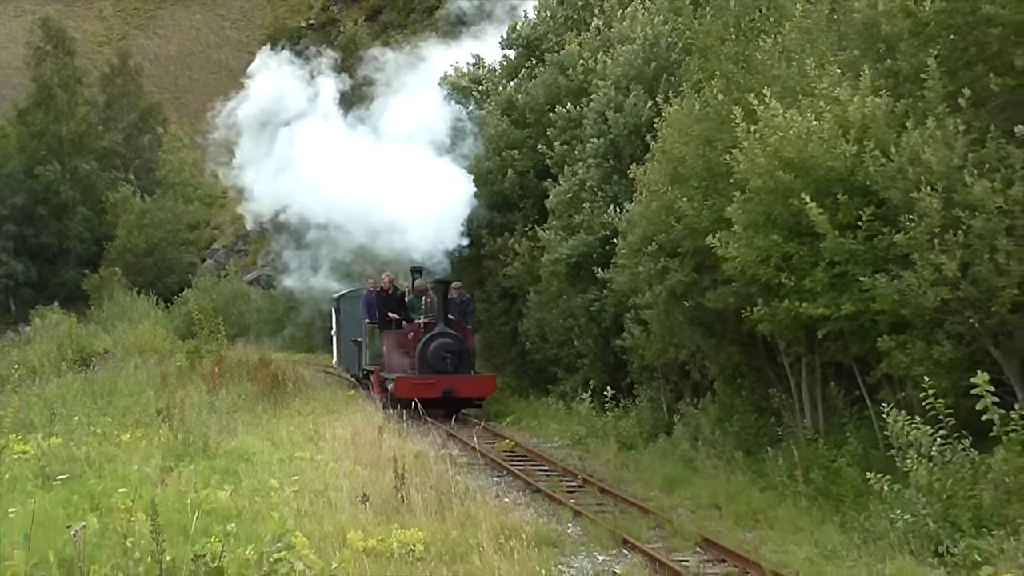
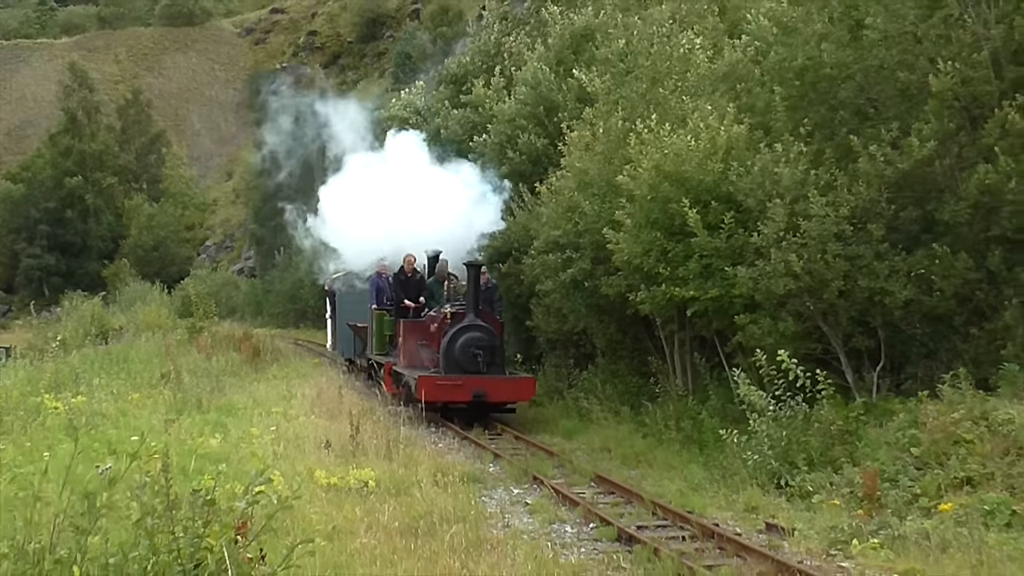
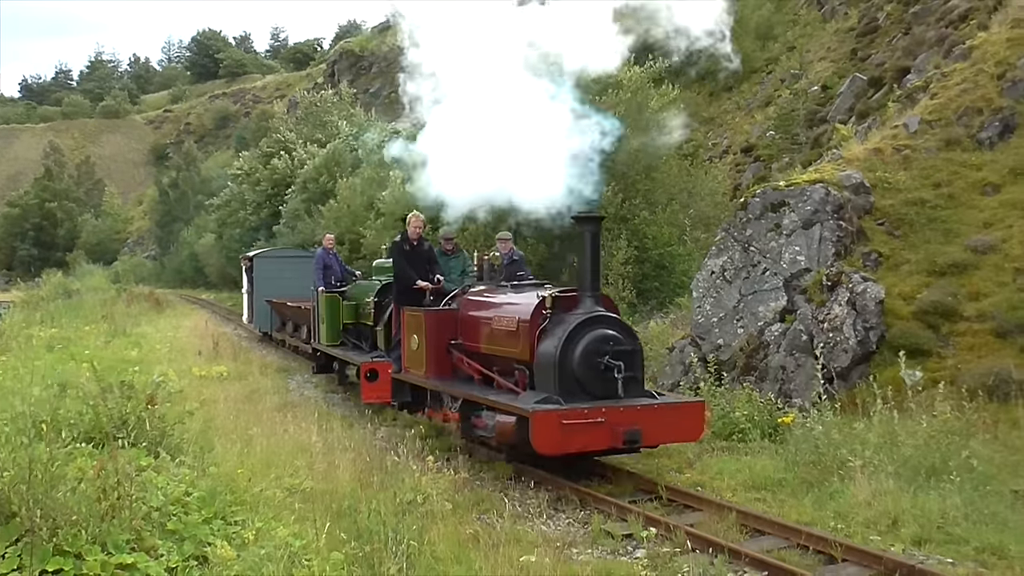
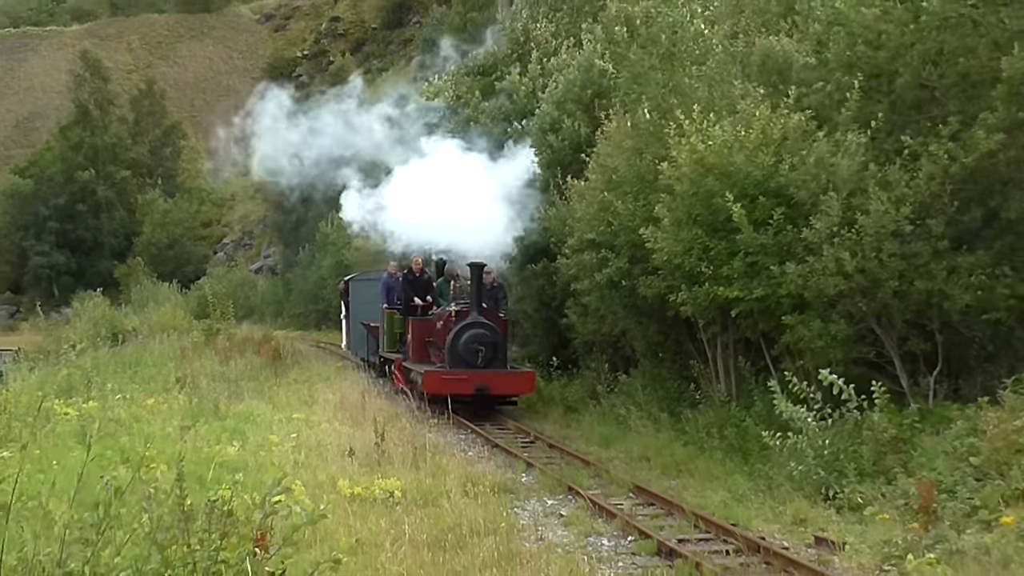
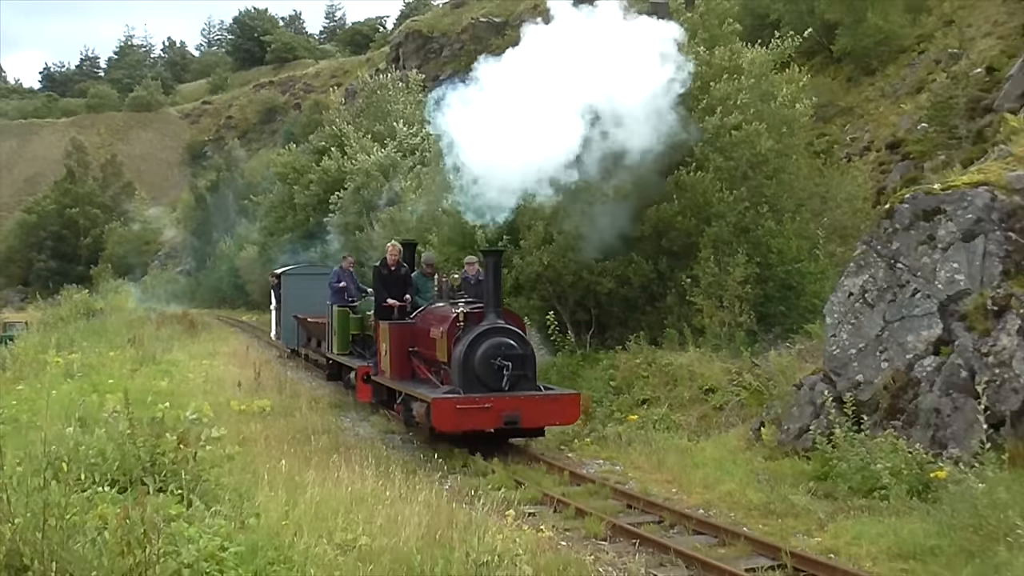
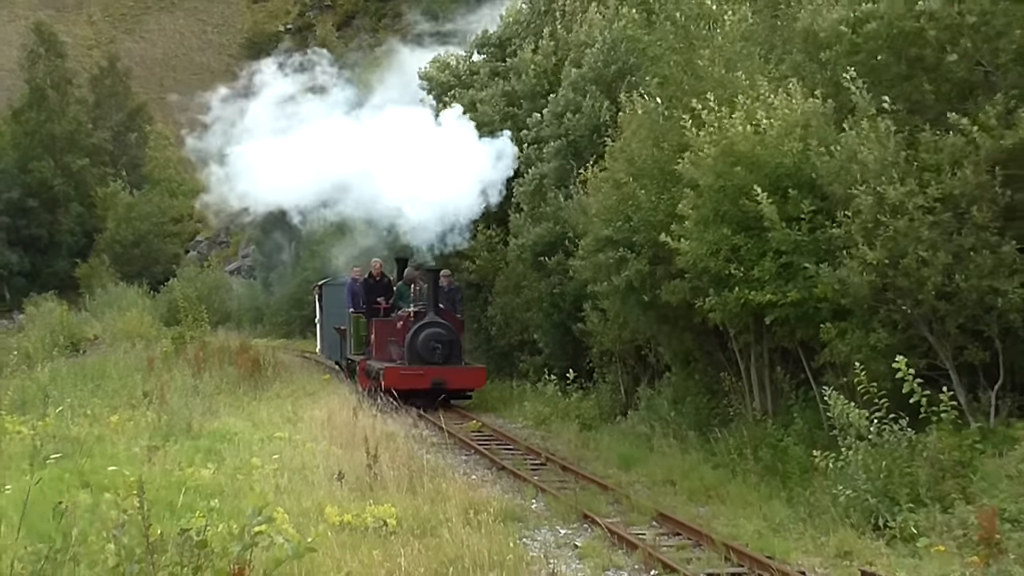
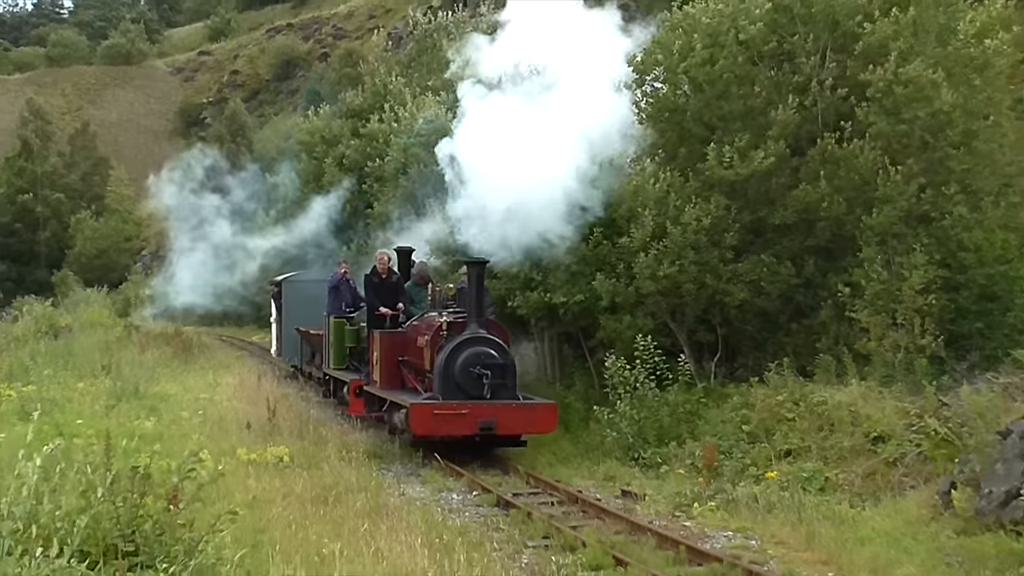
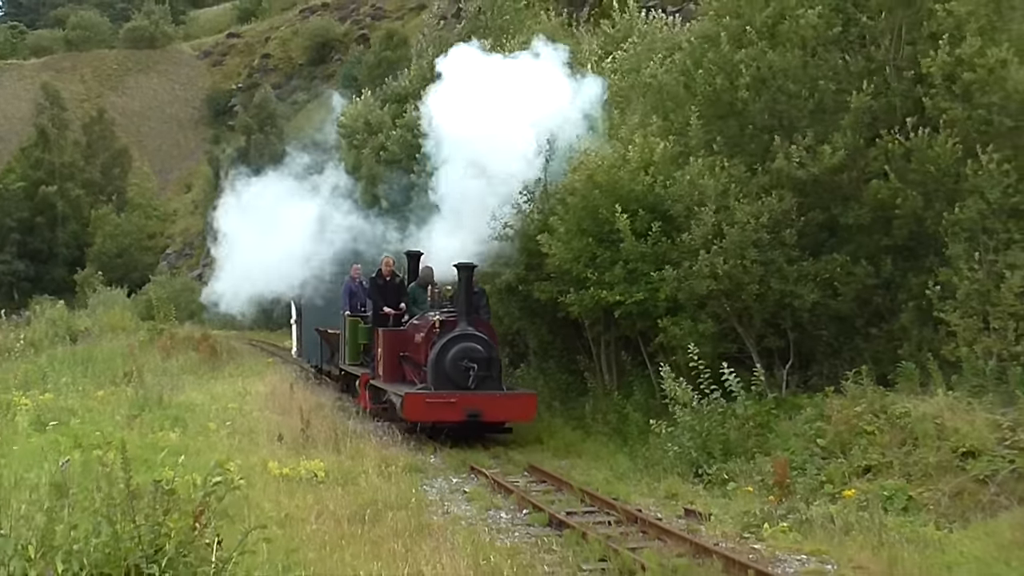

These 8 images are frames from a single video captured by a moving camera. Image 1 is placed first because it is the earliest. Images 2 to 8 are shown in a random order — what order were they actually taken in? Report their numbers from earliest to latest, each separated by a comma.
6, 4, 2, 8, 7, 5, 3
